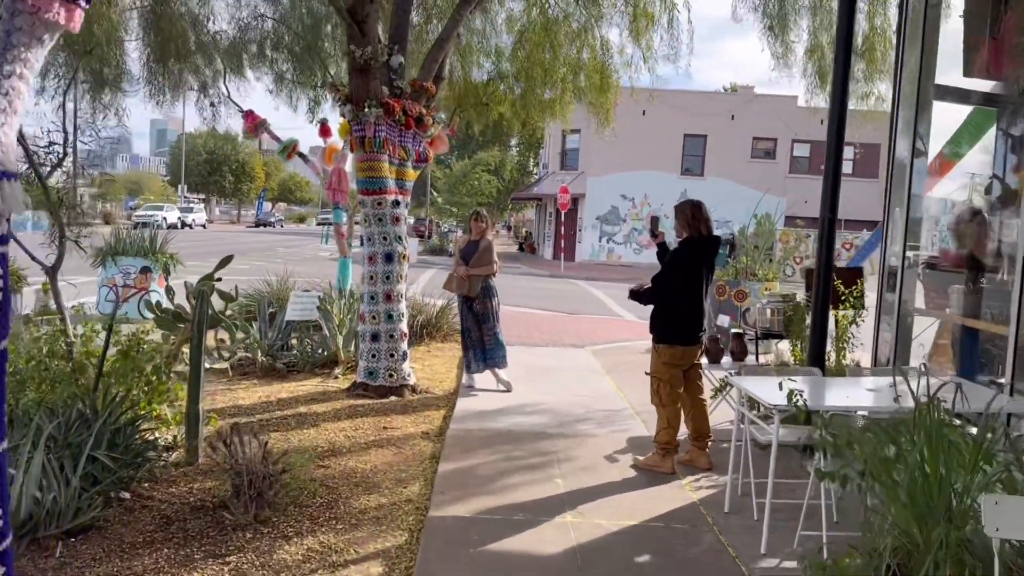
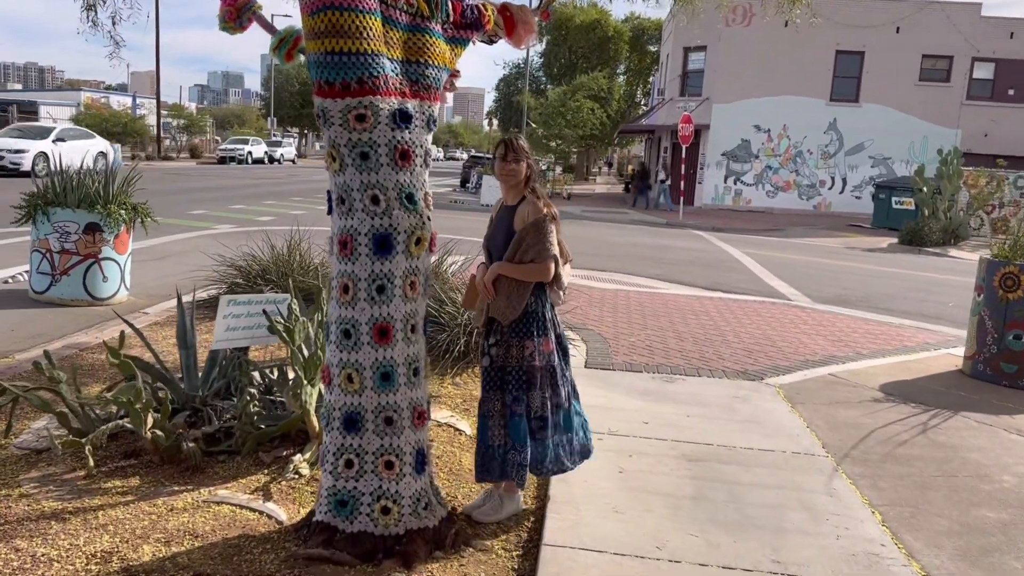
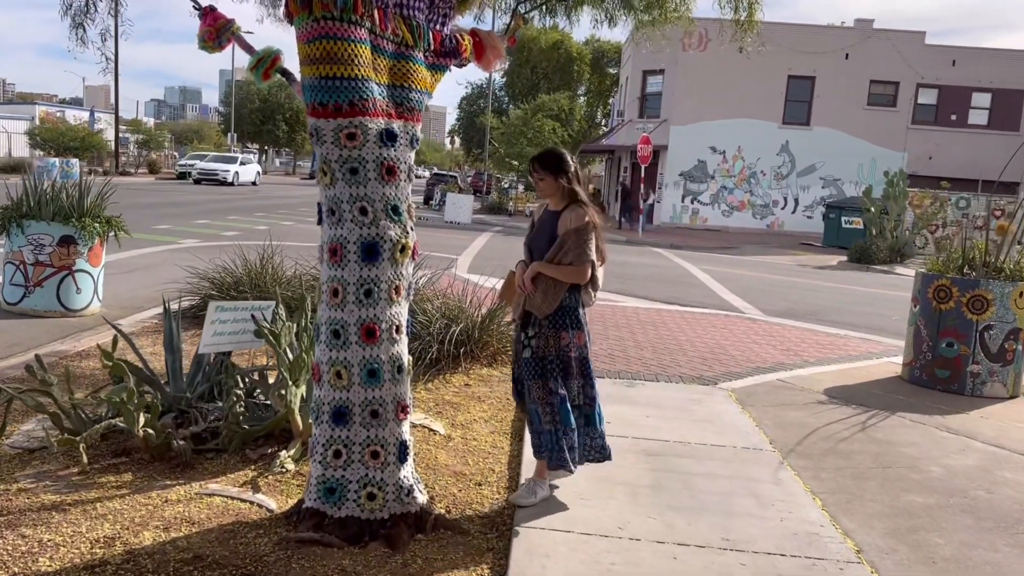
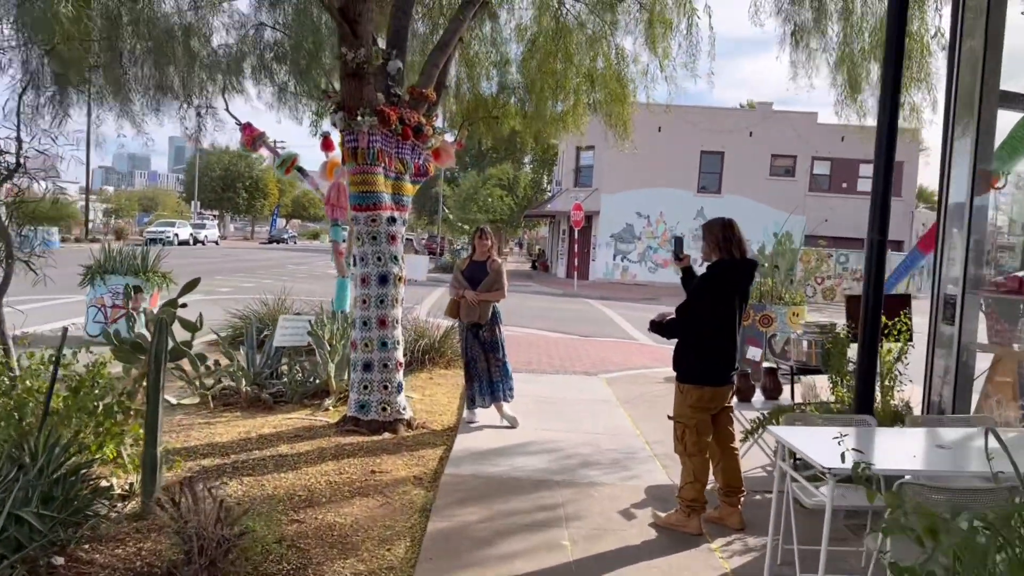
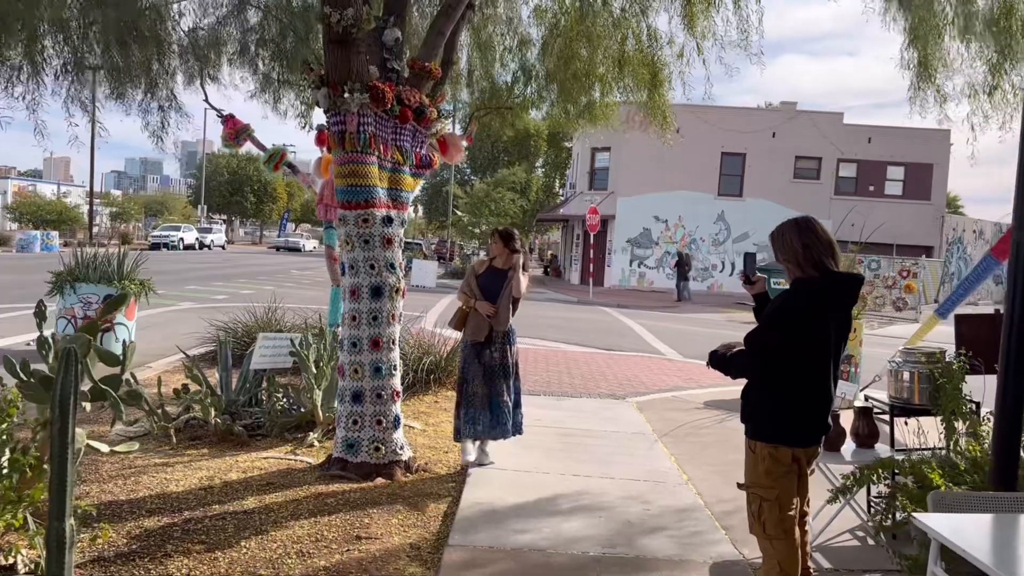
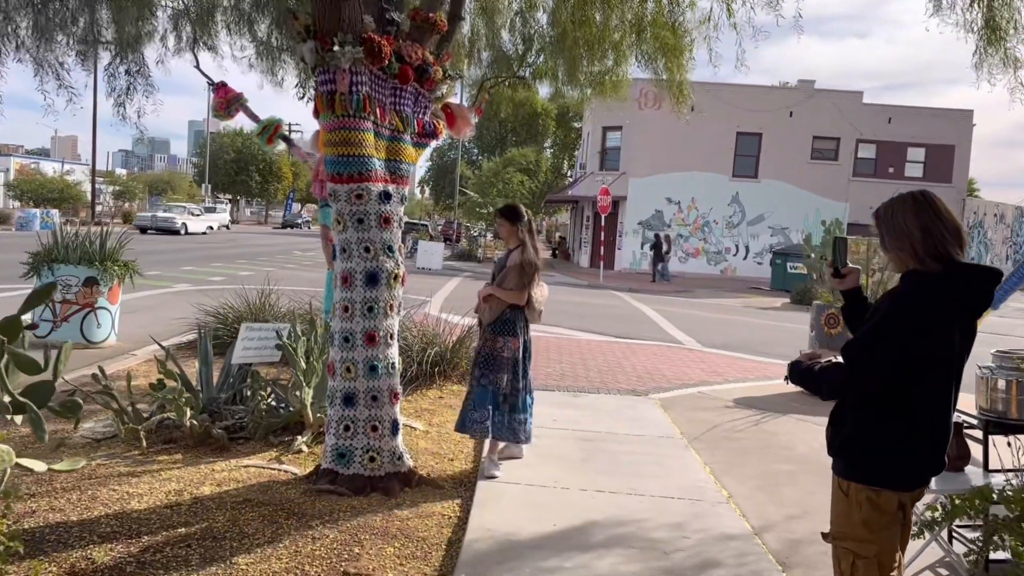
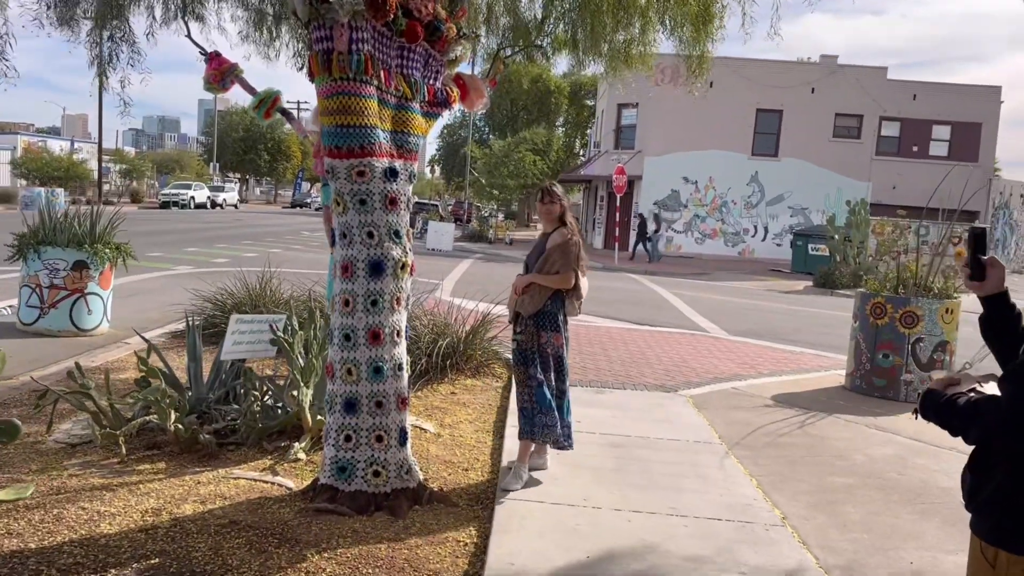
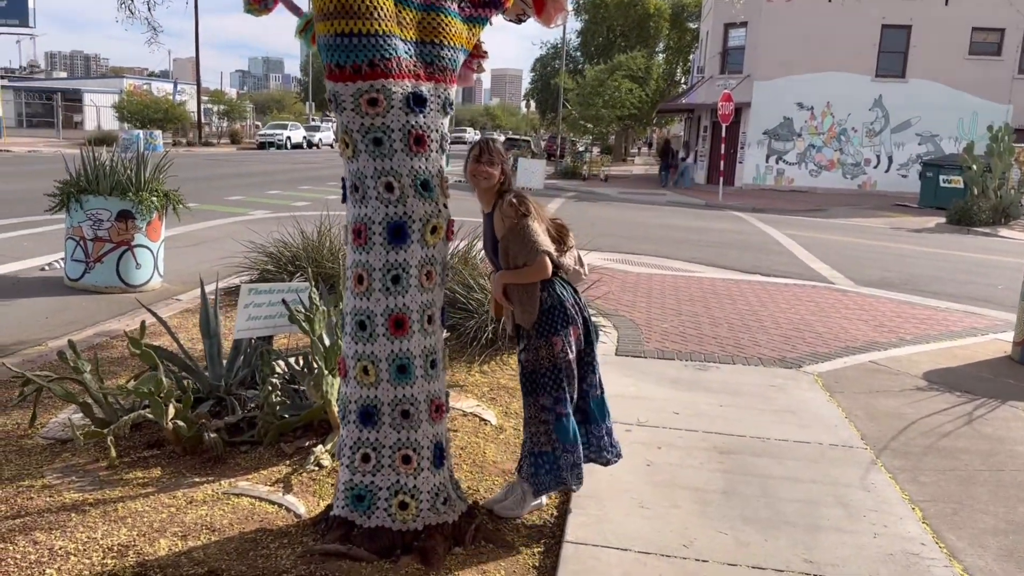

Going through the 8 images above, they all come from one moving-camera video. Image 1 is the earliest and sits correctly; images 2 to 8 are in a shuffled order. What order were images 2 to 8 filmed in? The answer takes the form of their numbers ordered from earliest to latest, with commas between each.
4, 5, 6, 7, 3, 2, 8
